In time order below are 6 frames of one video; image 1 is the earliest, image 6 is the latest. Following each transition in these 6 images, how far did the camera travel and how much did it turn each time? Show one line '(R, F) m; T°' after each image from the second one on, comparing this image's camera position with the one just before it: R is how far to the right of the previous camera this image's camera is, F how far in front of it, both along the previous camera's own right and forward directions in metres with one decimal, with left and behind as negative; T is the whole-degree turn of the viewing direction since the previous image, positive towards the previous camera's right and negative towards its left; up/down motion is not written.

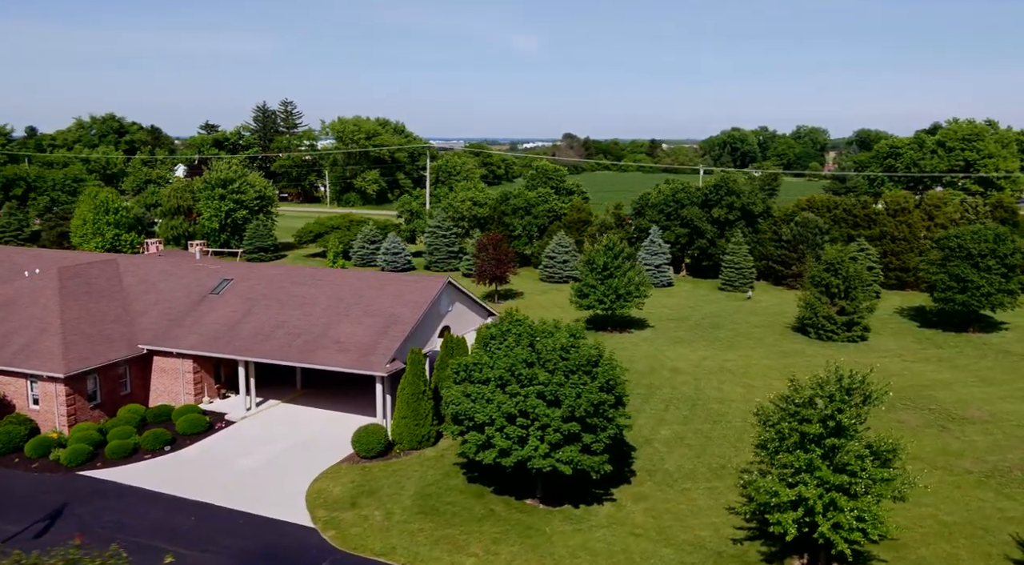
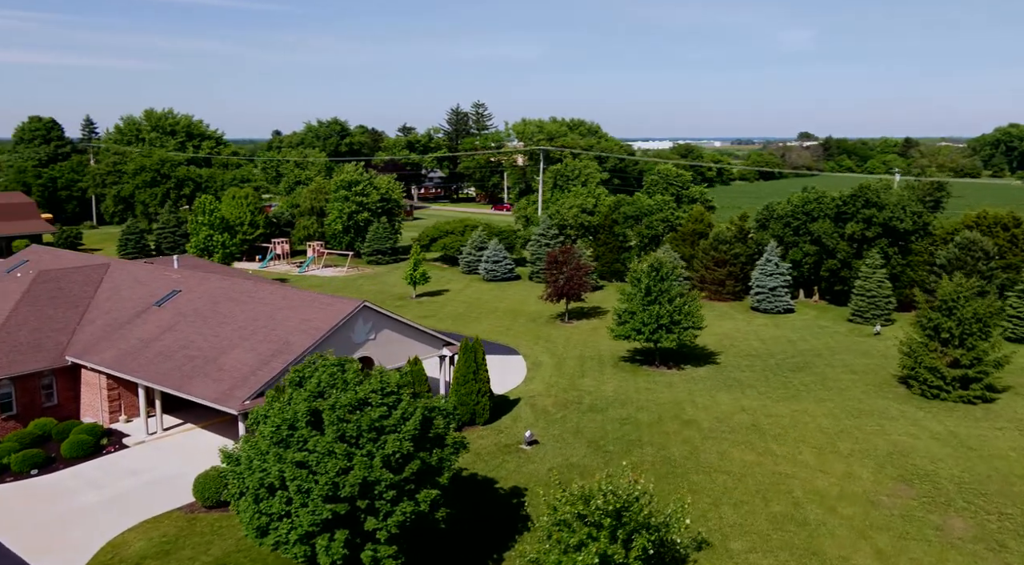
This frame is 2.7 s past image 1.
(+8.6, +5.3) m; -16°
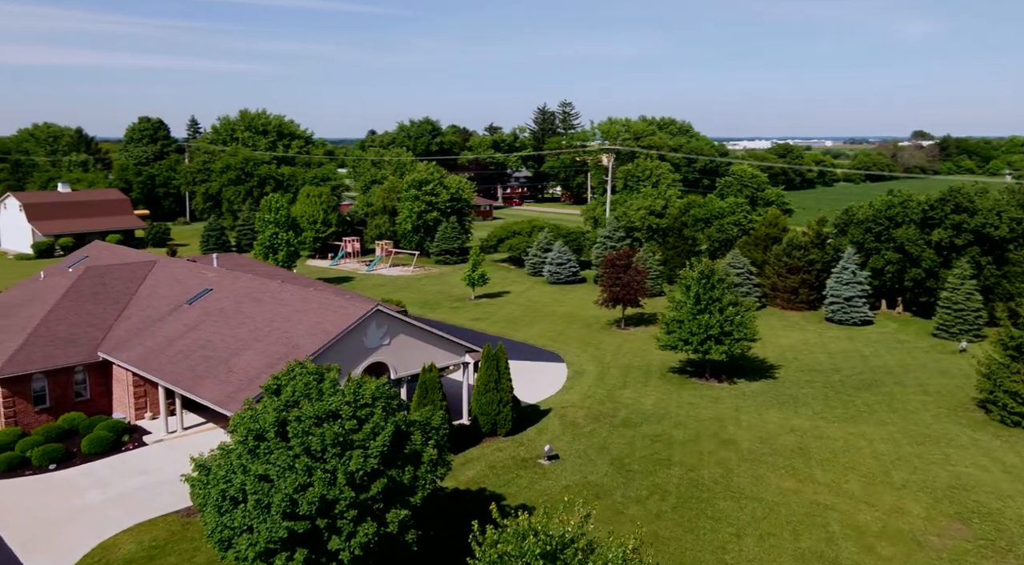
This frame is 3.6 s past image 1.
(+2.2, +1.2) m; -7°
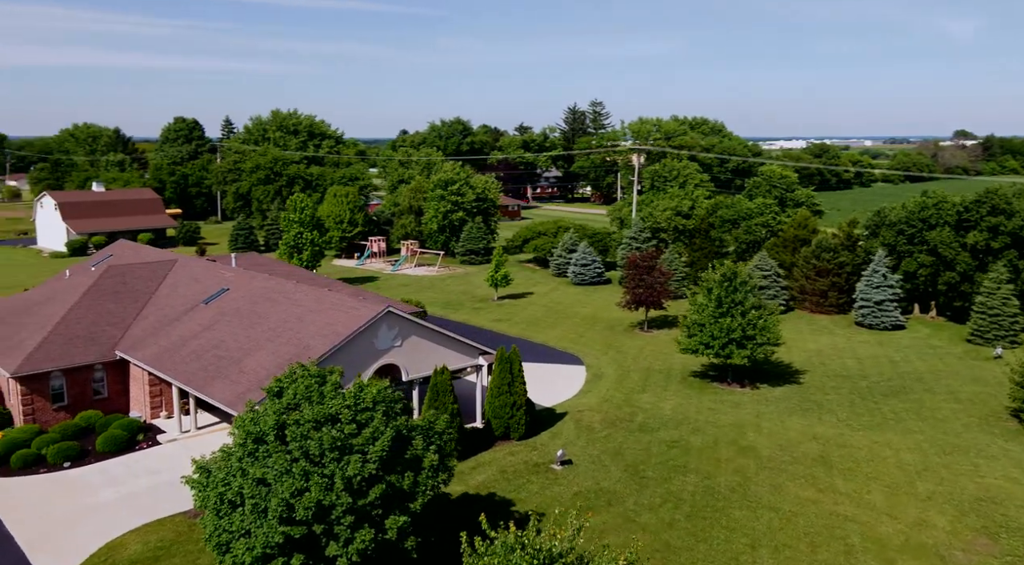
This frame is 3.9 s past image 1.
(+0.5, +0.3) m; -2°
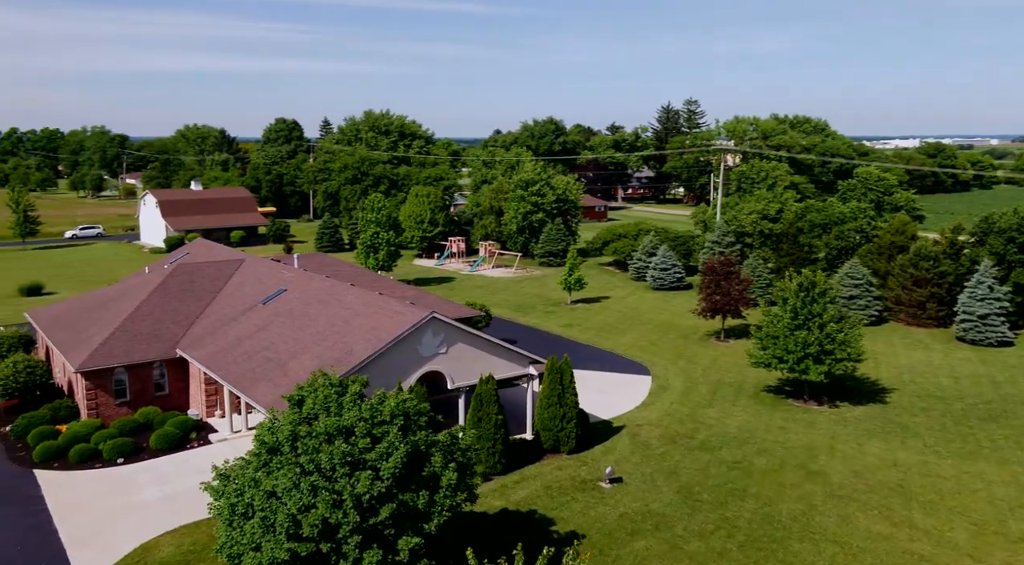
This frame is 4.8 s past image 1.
(+1.2, +1.0) m; -7°
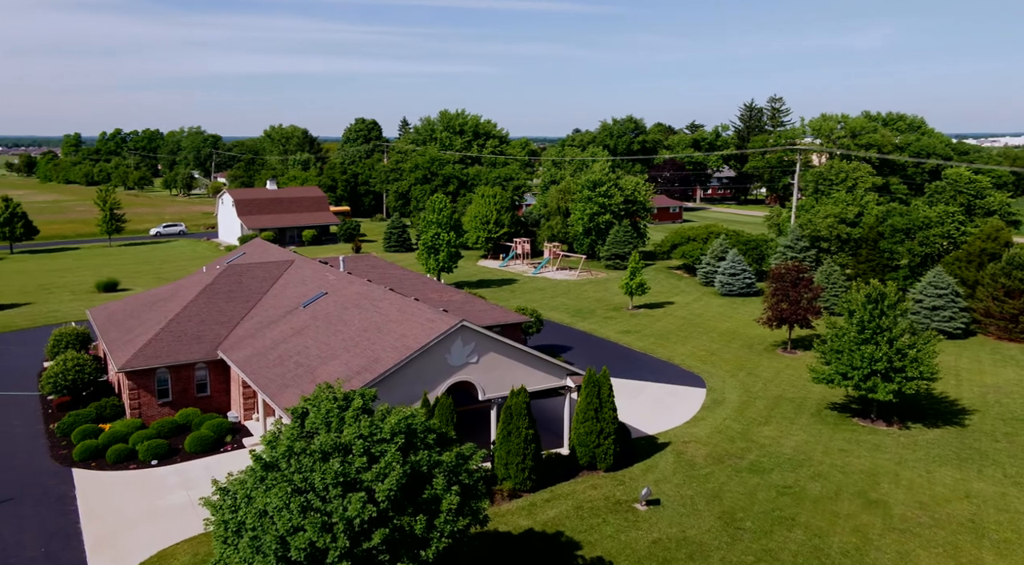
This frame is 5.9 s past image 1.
(+1.2, +1.1) m; -6°
